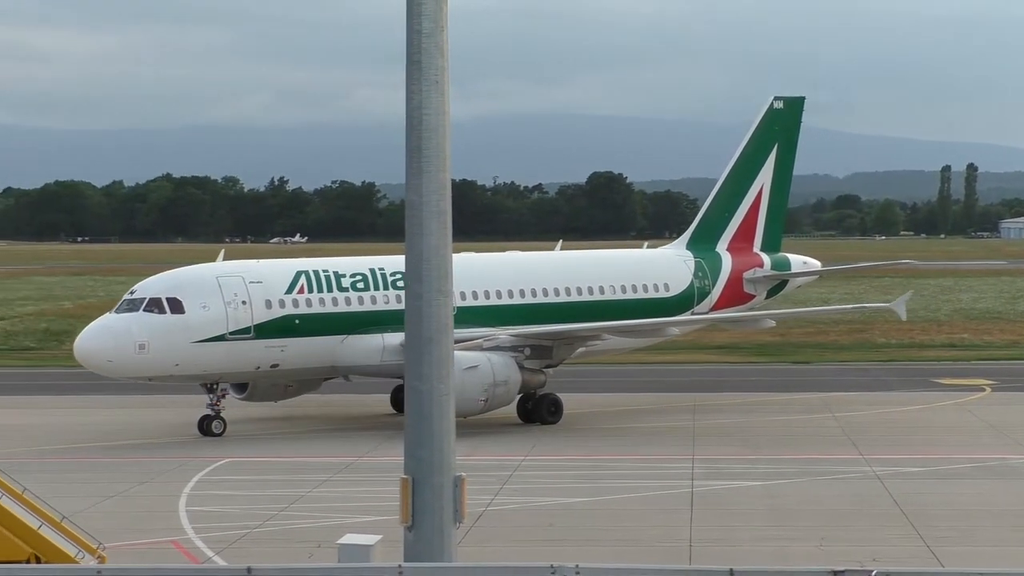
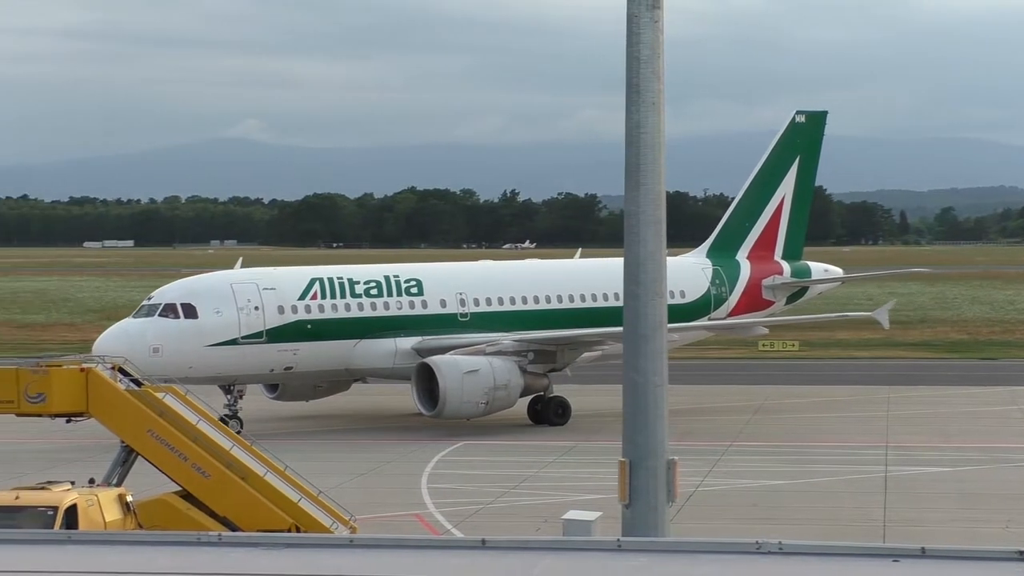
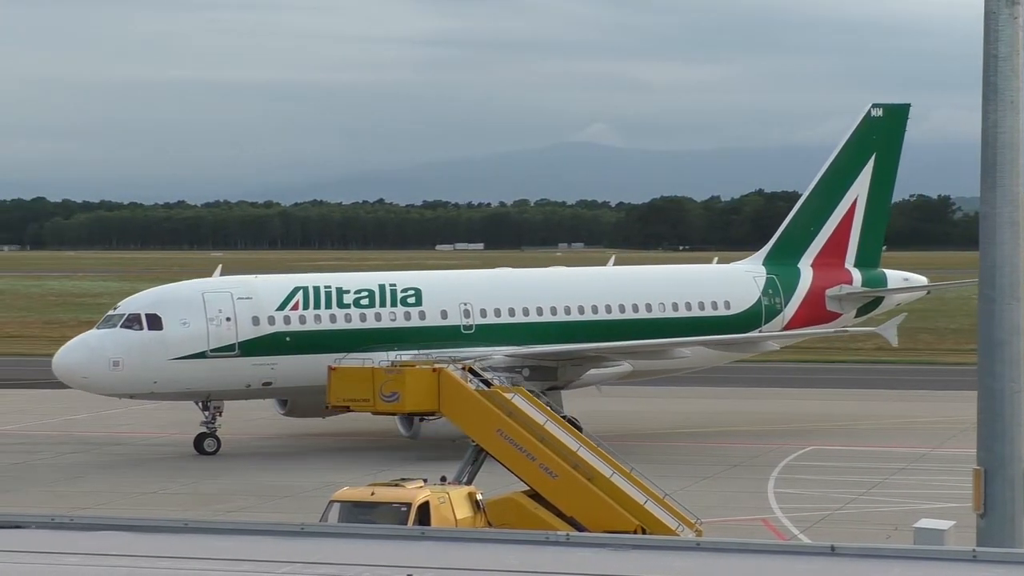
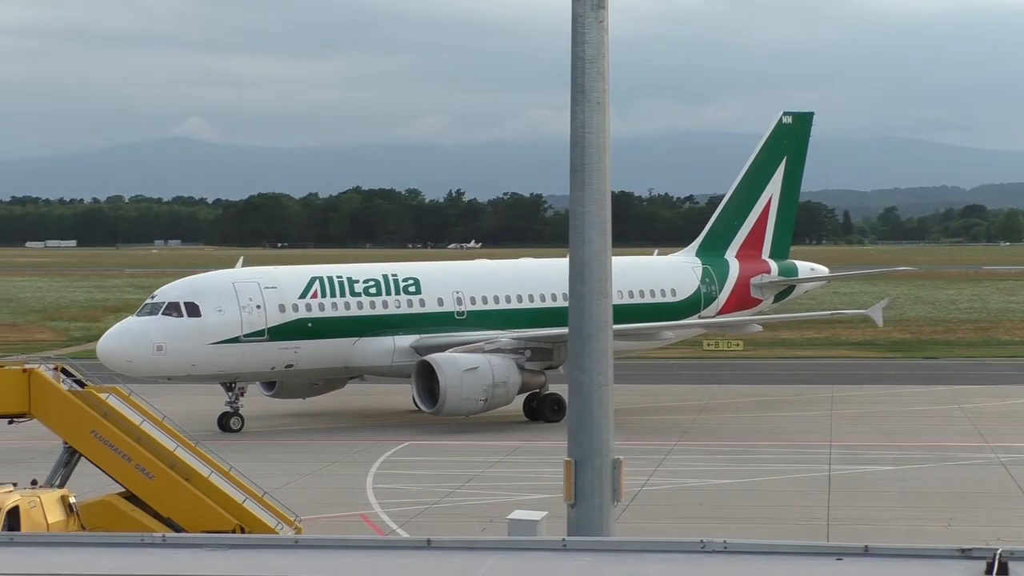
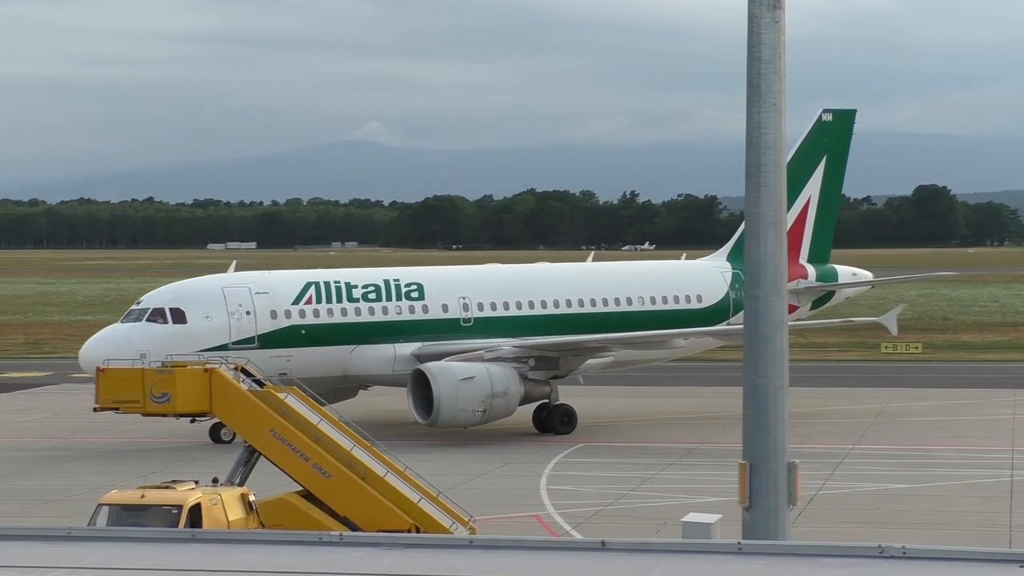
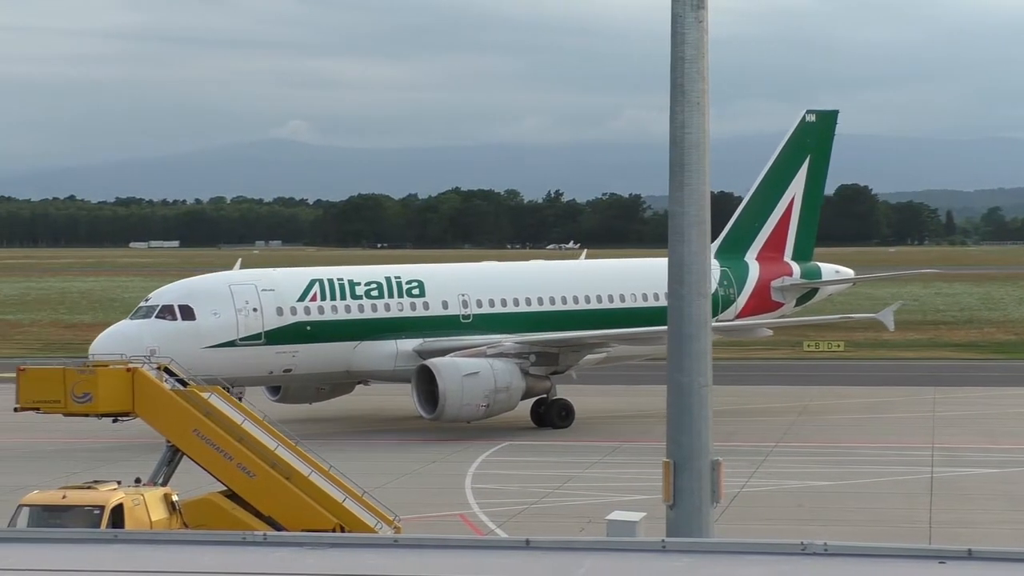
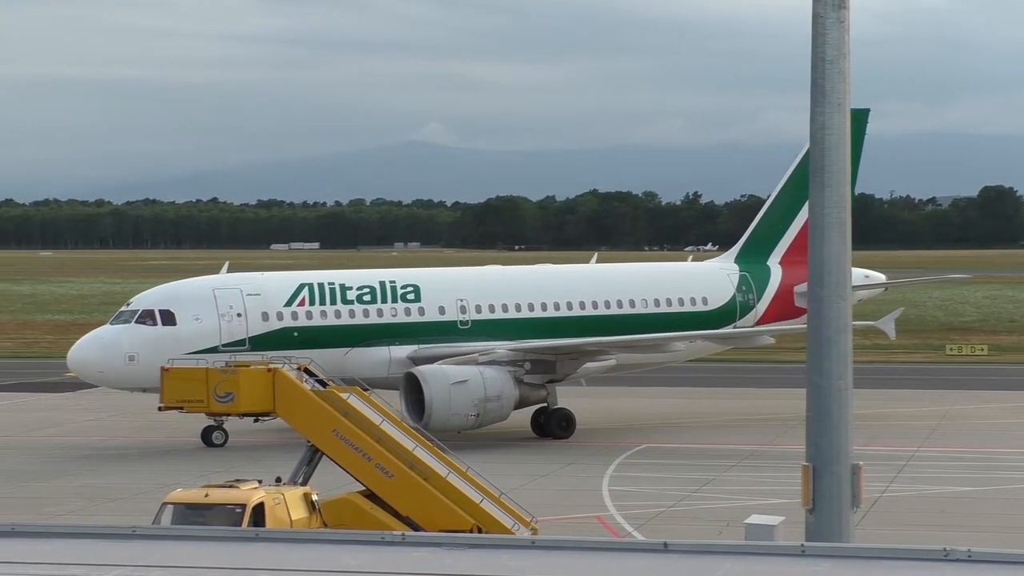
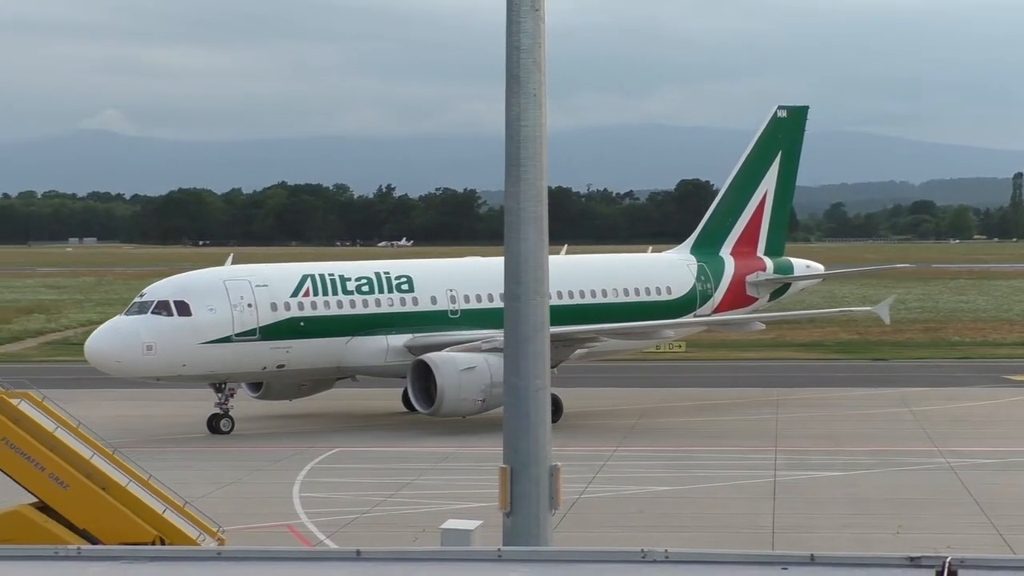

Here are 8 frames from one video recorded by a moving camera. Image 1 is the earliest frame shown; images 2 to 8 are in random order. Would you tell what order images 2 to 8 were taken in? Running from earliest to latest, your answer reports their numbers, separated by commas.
8, 4, 2, 6, 5, 7, 3
